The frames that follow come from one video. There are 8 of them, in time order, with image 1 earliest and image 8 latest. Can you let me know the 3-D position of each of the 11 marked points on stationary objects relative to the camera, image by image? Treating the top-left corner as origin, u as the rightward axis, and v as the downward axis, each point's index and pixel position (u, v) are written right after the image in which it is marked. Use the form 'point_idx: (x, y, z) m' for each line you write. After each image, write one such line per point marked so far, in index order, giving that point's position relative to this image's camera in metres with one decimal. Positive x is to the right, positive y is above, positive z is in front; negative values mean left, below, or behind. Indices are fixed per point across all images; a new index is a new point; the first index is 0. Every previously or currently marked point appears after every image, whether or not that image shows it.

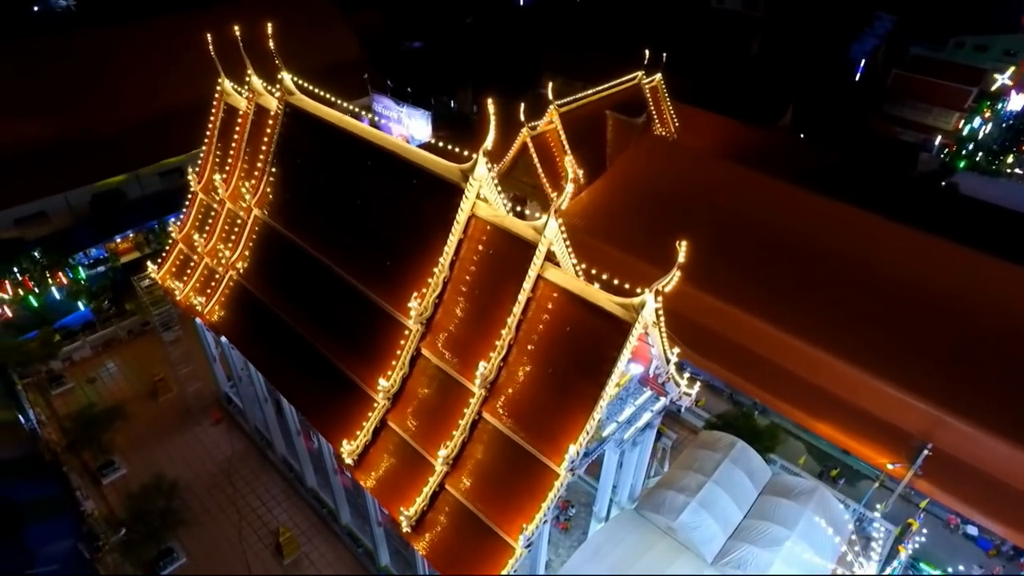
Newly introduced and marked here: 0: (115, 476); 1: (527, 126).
0: (-9.0, -4.2, +14.3) m
1: (+0.4, +5.0, +19.7) m
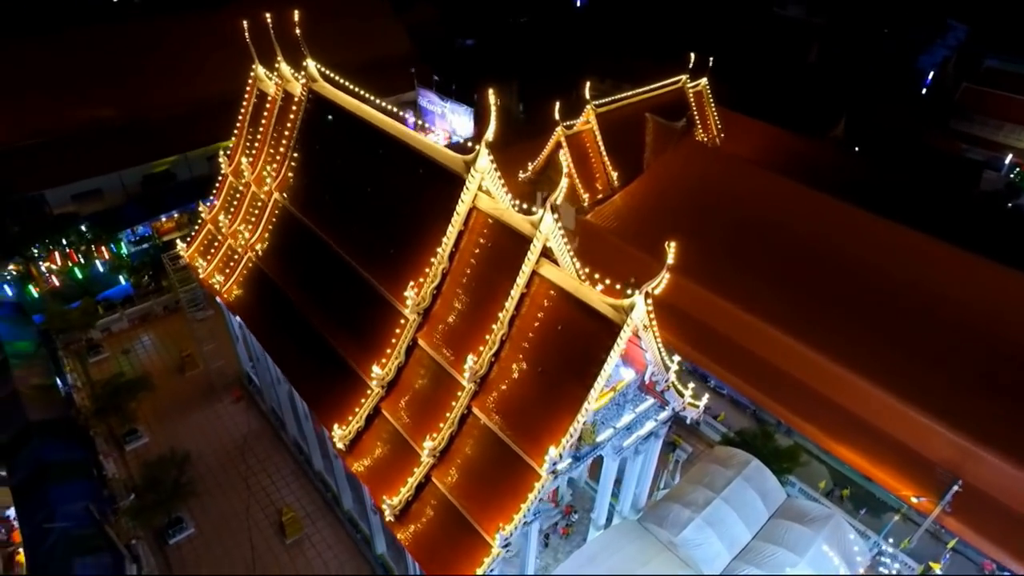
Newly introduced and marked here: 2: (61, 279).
0: (-8.8, -3.7, +14.9) m
1: (+1.5, +5.0, +19.5) m
2: (-13.1, +0.3, +18.3) m
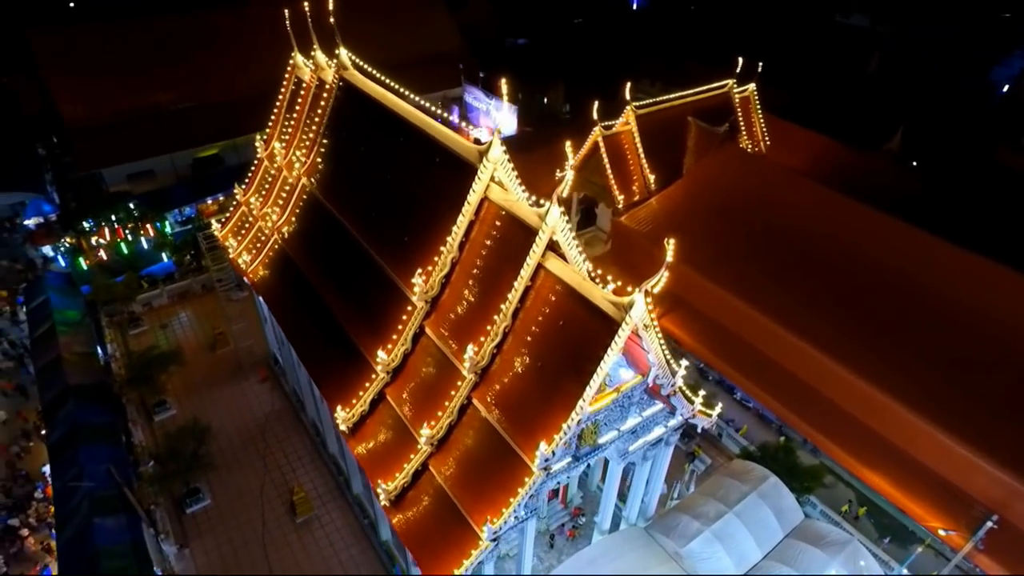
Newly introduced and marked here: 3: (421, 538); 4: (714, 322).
0: (-8.4, -3.1, +15.4) m
1: (+2.6, +5.0, +19.3) m
2: (-12.3, +1.1, +19.1) m
3: (-1.3, -3.4, +8.7) m
4: (+5.4, -0.9, +16.8) m
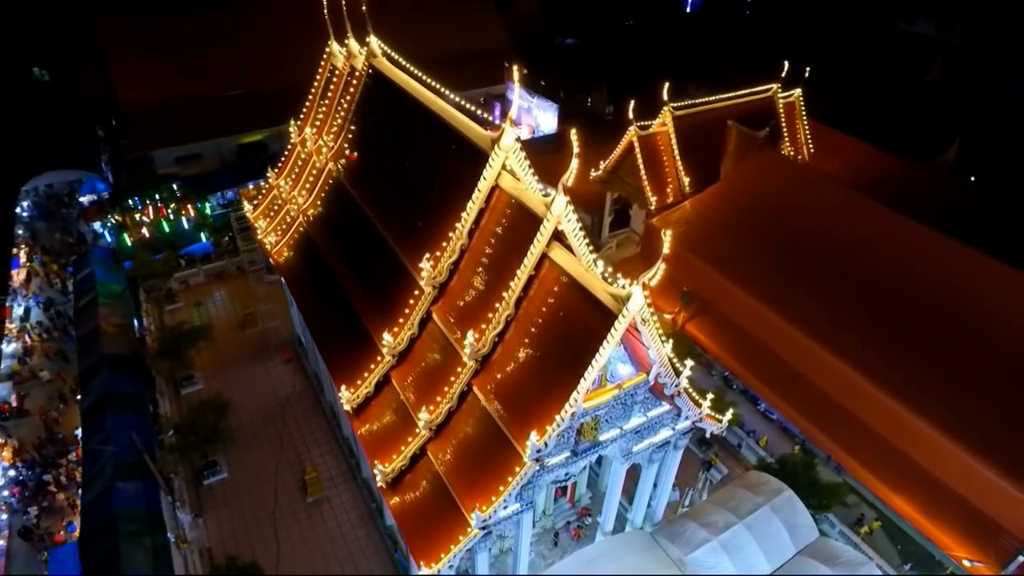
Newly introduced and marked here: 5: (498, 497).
0: (-8.0, -2.5, +15.9) m
1: (+3.7, +4.9, +19.0) m
2: (-11.4, +1.8, +19.9) m
3: (-1.4, -3.2, +8.8) m
4: (+5.9, -1.1, +16.4) m
5: (-0.2, -2.6, +8.0) m
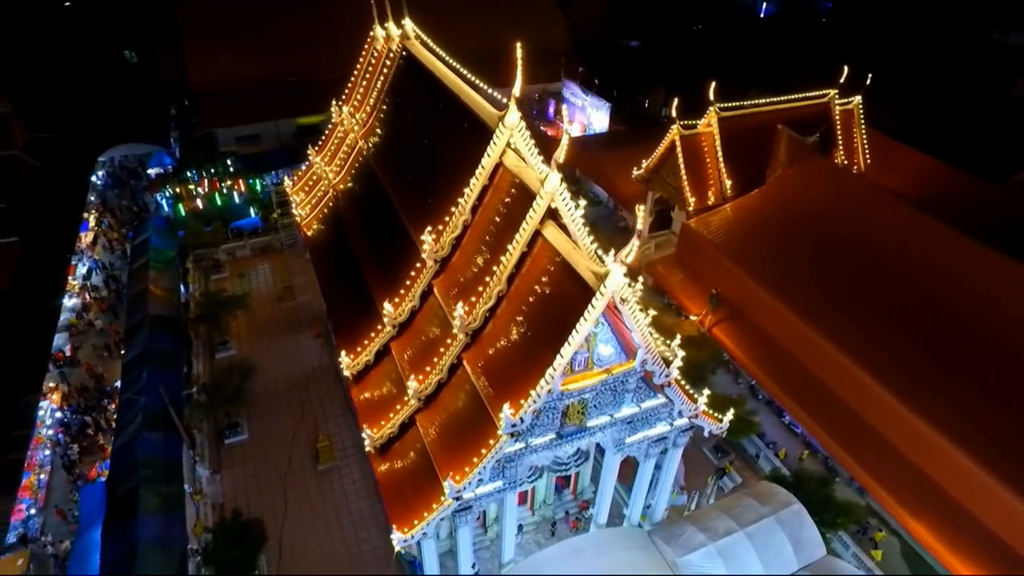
0: (-7.6, -1.7, +16.7) m
1: (+4.9, +4.8, +18.7) m
2: (-10.2, +2.8, +21.0) m
3: (-1.6, -2.8, +8.9) m
4: (+6.5, -1.3, +15.9) m
5: (-0.5, -2.3, +8.1) m
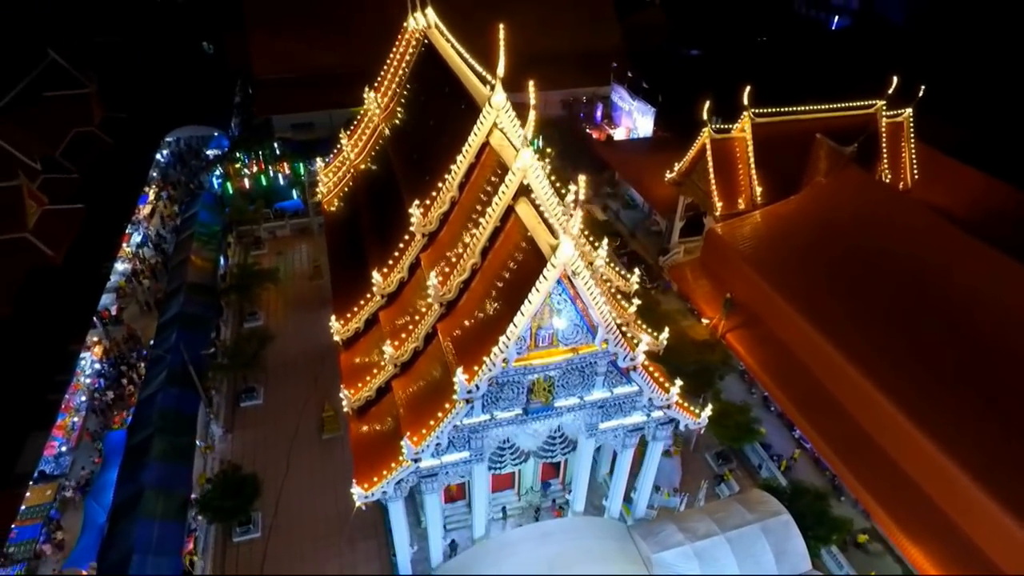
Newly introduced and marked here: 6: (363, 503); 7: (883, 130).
0: (-7.2, -1.0, +17.6) m
1: (+5.8, +4.7, +18.5) m
2: (-9.1, +3.6, +22.2) m
3: (-2.1, -2.3, +9.3) m
4: (+6.7, -1.5, +15.4) m
5: (-1.1, -1.9, +8.3) m
6: (-2.1, -3.0, +8.8) m
7: (+11.1, +4.7, +18.9) m
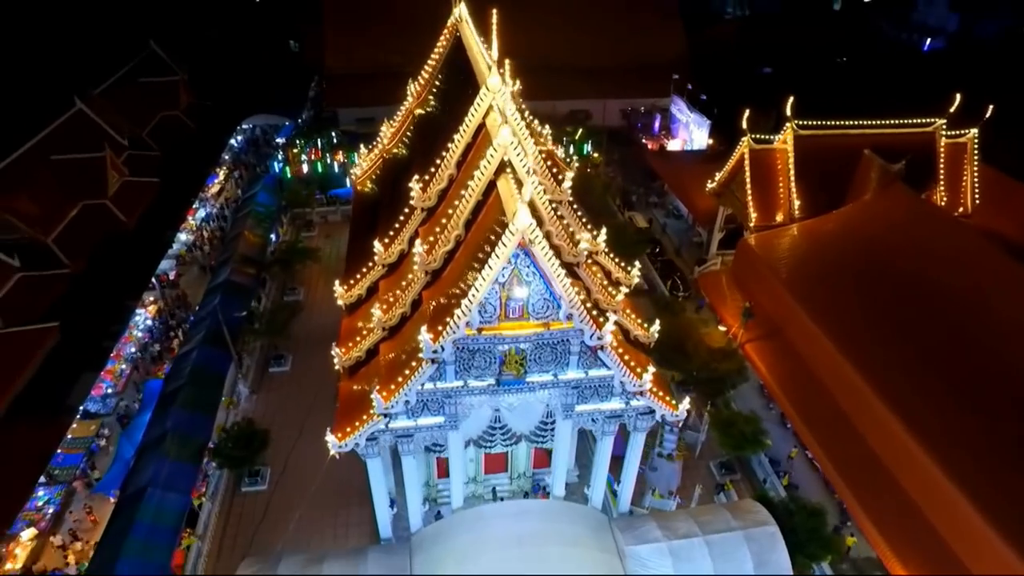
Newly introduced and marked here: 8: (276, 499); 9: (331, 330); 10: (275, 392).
0: (-6.5, -0.2, +18.7) m
1: (+7.0, +4.3, +18.2) m
2: (-7.5, +4.4, +23.5) m
3: (-2.5, -1.8, +9.9) m
4: (+6.9, -1.8, +15.0) m
5: (-1.5, -1.4, +8.8) m
6: (-2.6, -2.4, +9.4) m
7: (+12.2, +3.9, +18.0) m
8: (-4.9, -4.4, +13.2) m
9: (-5.0, -1.1, +17.6) m
10: (-5.9, -2.5, +15.7) m
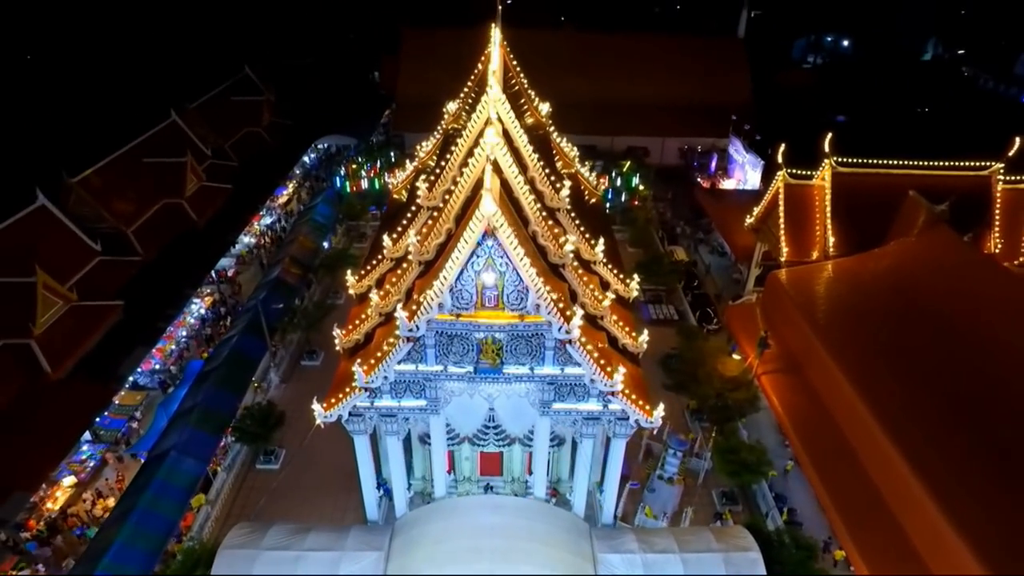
0: (-5.6, -0.3, +19.9) m
1: (+8.0, +3.3, +18.1) m
2: (-5.7, +4.0, +25.1) m
3: (-2.8, -1.5, +10.6) m
4: (+7.1, -2.6, +14.5) m
5: (-1.9, -1.2, +9.4) m
6: (-3.0, -2.1, +10.1) m
7: (+13.2, +2.5, +17.3) m
8: (-5.0, -4.2, +14.1) m
9: (-4.4, -1.2, +18.6) m
10: (-5.6, -2.4, +16.8) m
